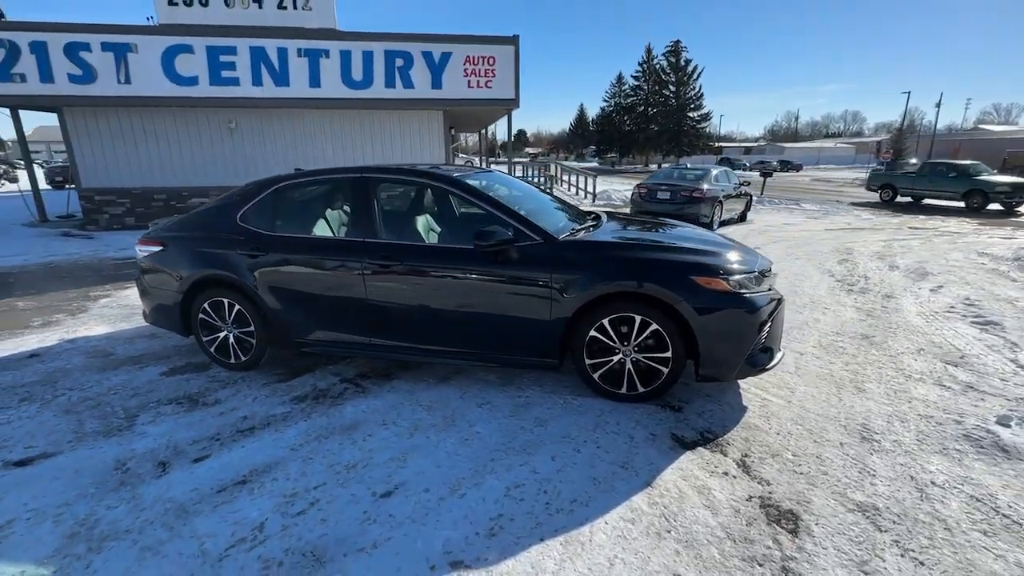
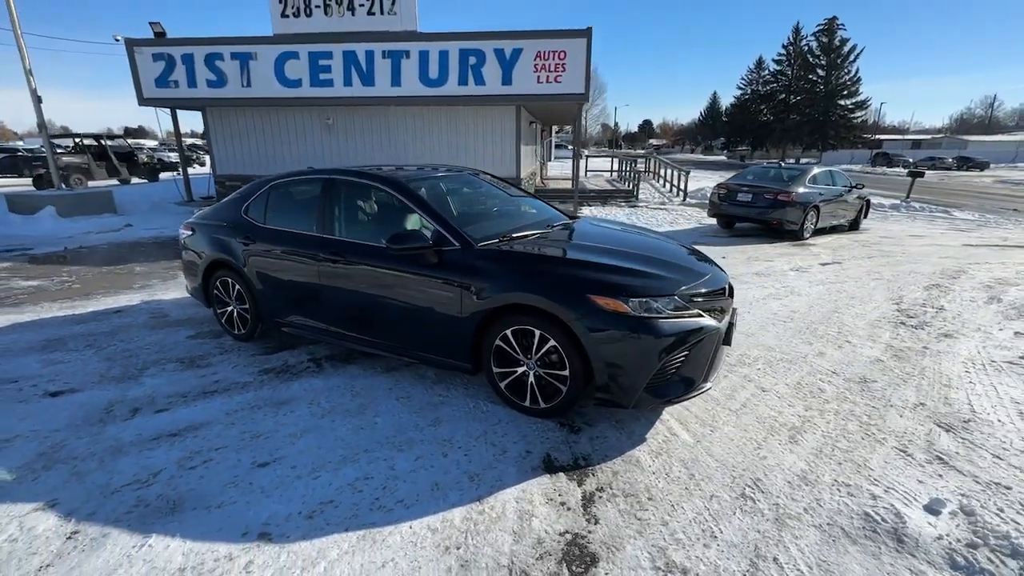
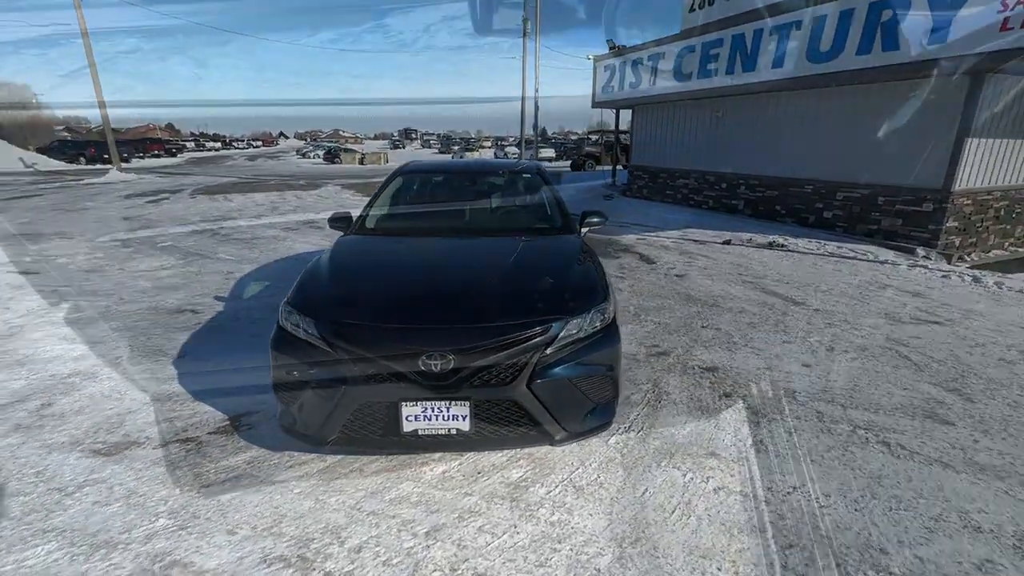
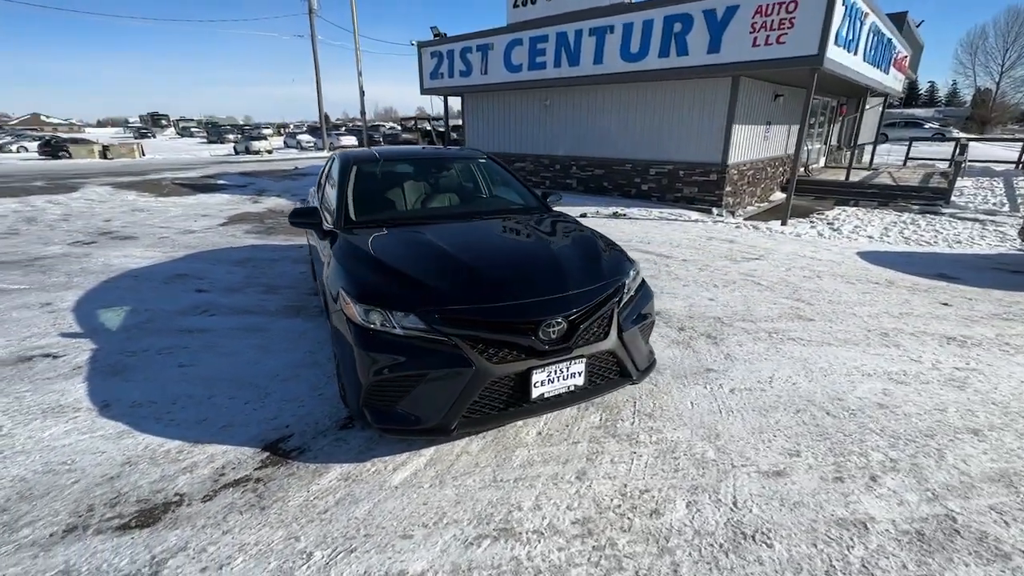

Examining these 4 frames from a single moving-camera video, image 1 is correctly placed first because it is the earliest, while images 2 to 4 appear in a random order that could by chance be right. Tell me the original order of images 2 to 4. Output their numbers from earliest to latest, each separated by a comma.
2, 4, 3
